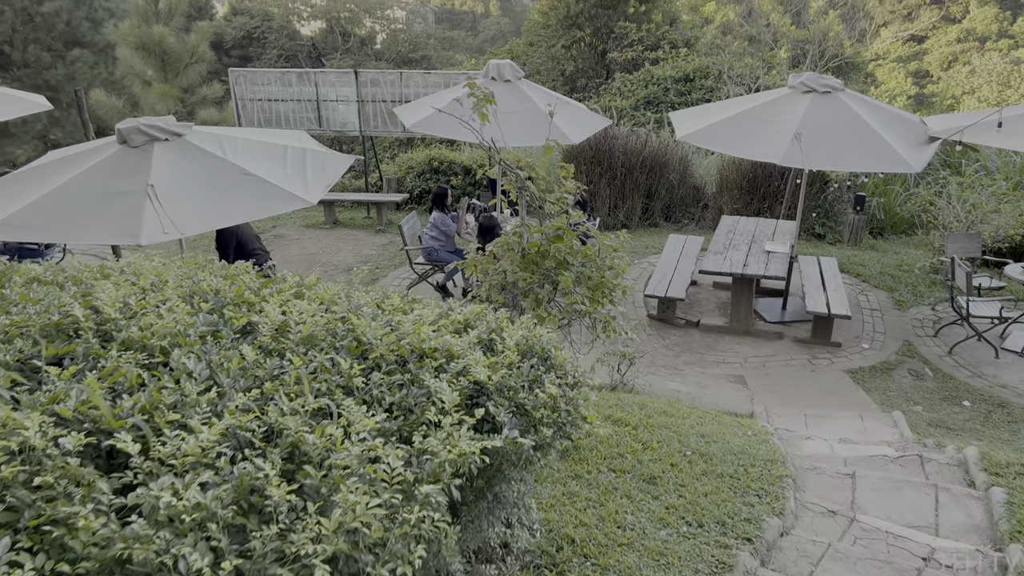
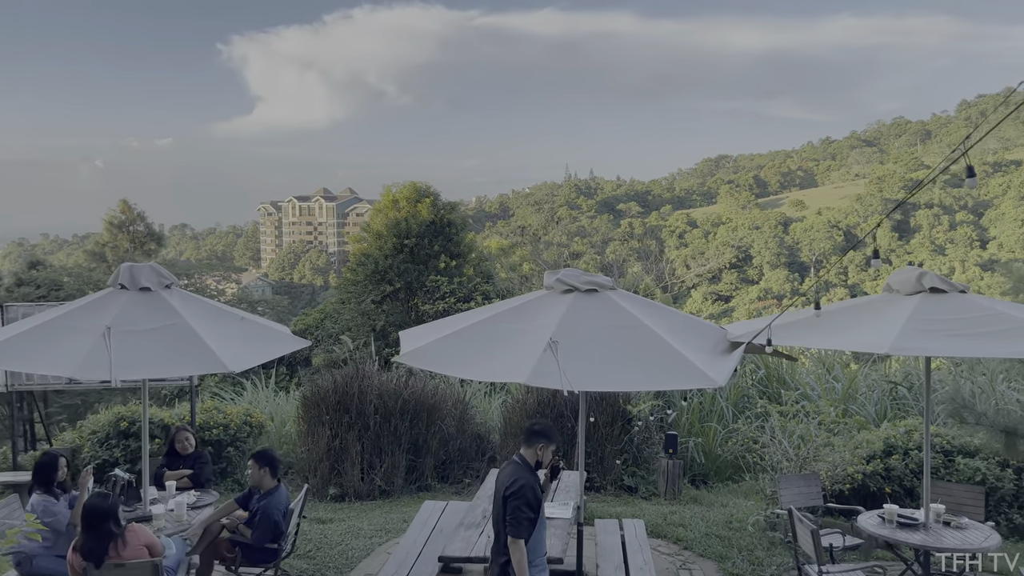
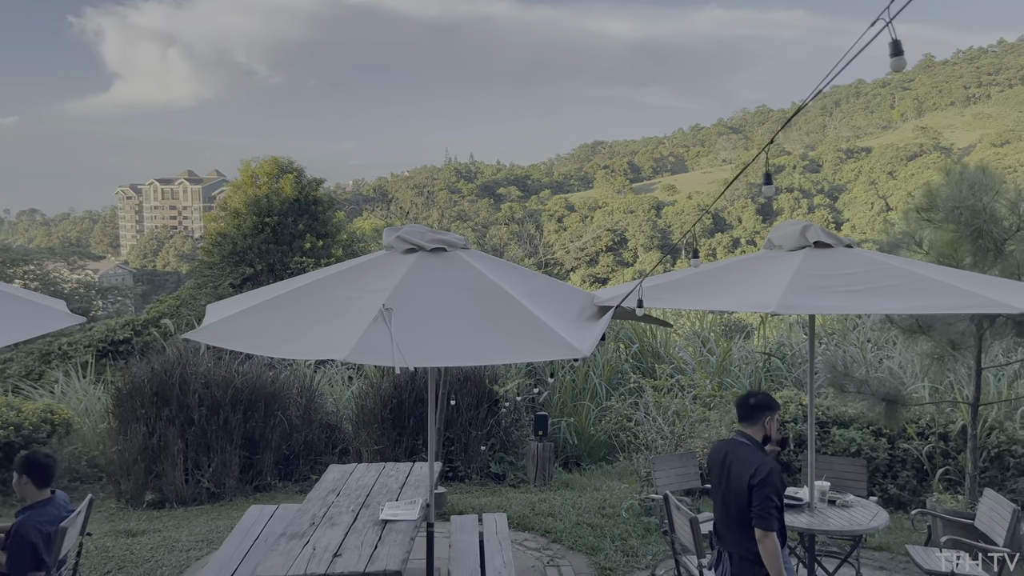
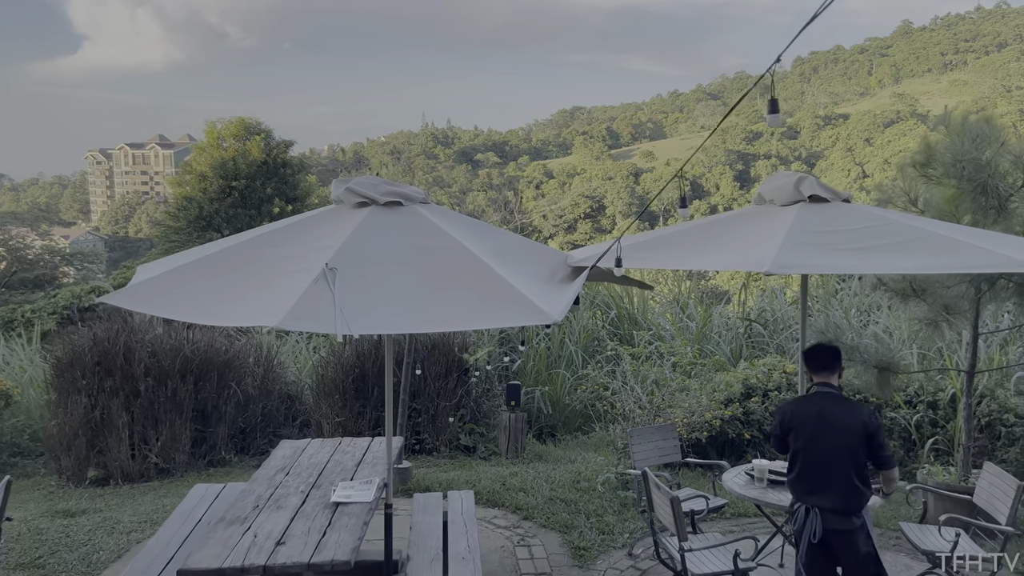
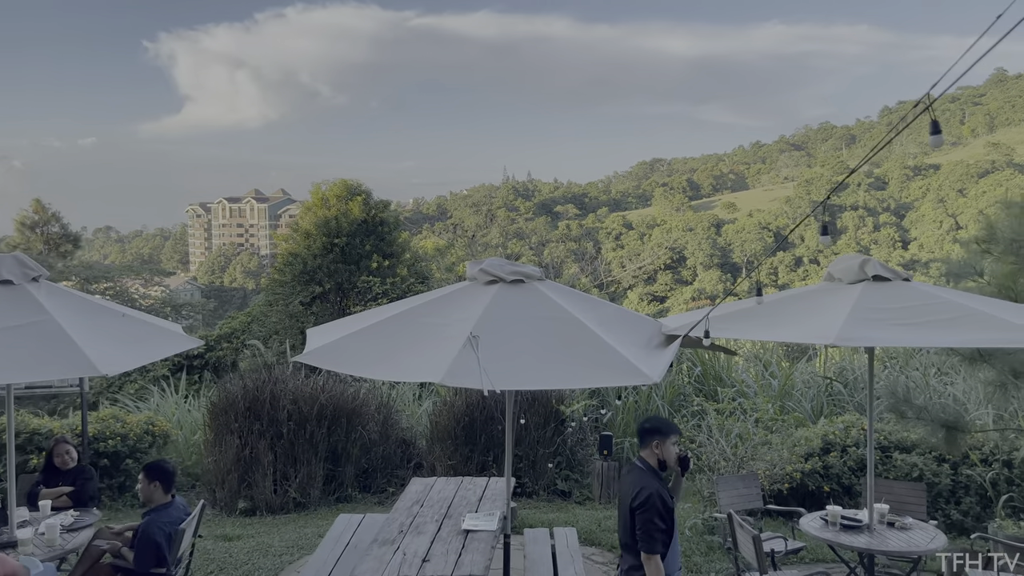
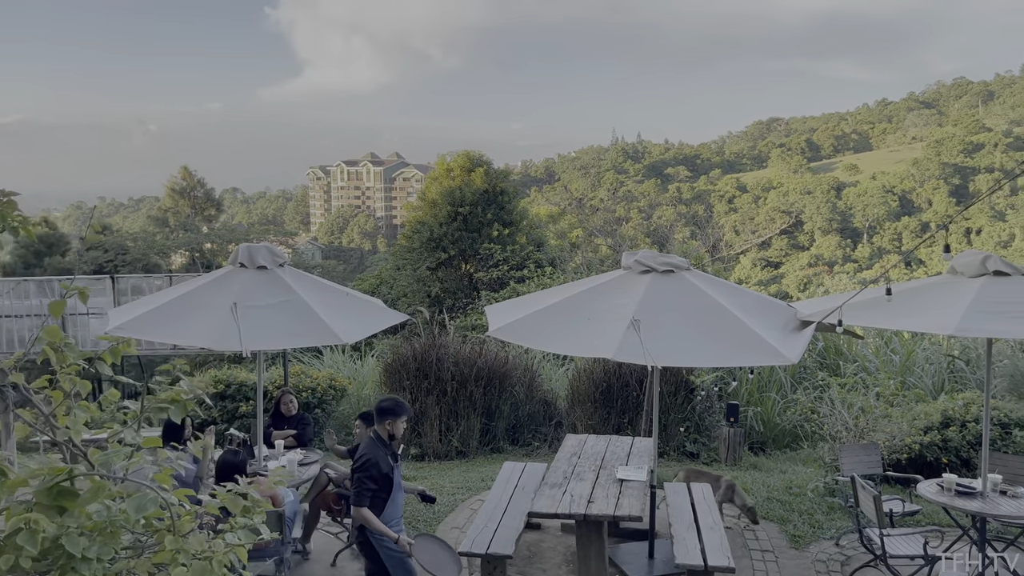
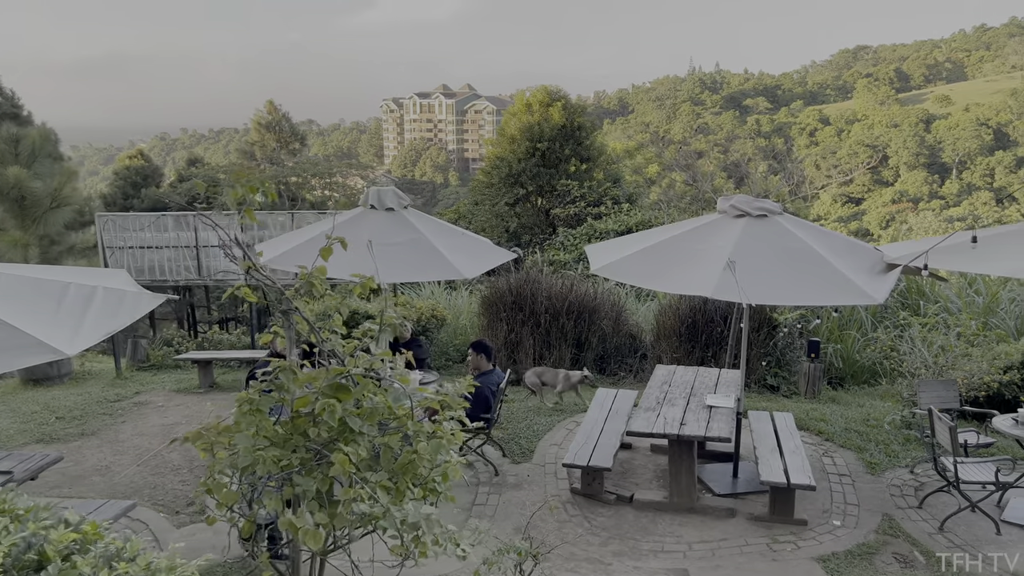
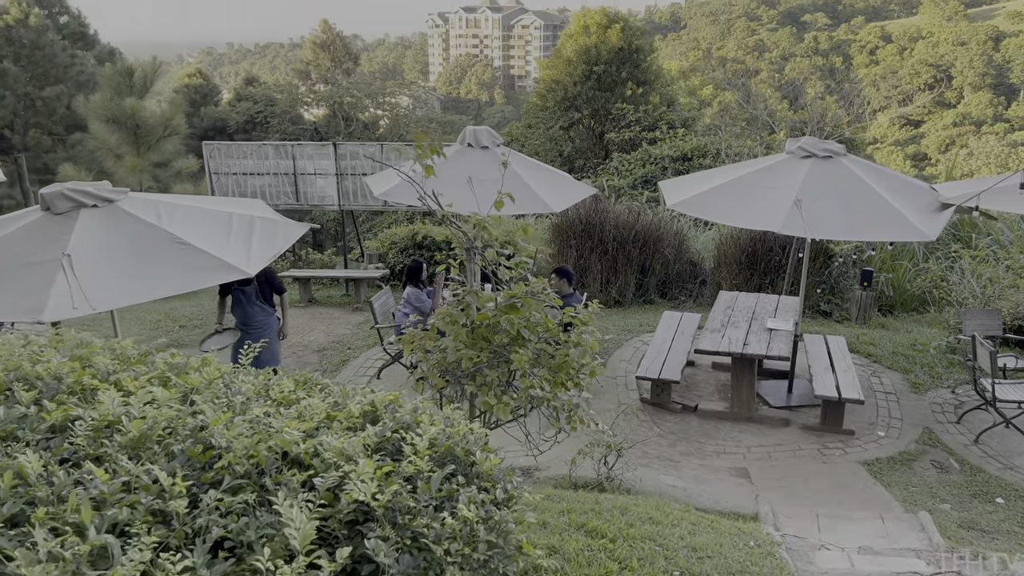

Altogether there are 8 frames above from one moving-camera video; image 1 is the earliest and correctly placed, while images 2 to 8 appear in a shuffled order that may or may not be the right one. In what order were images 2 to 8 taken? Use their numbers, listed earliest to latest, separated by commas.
8, 7, 6, 2, 5, 3, 4
